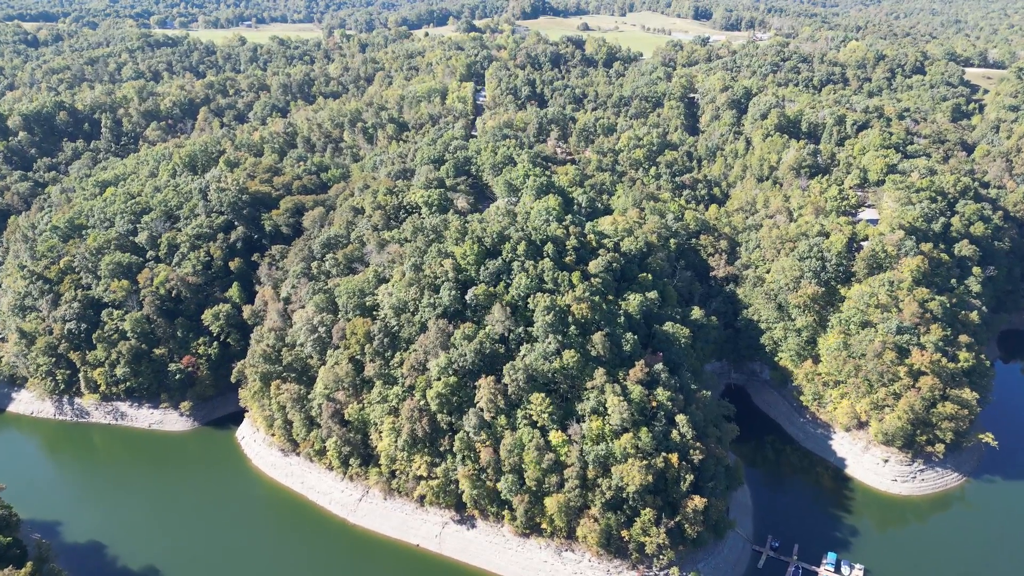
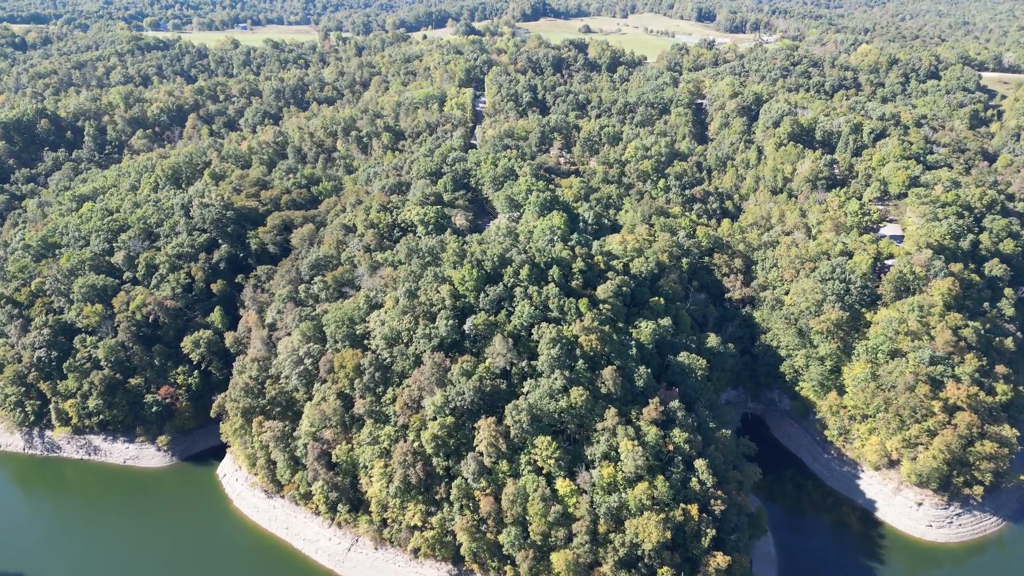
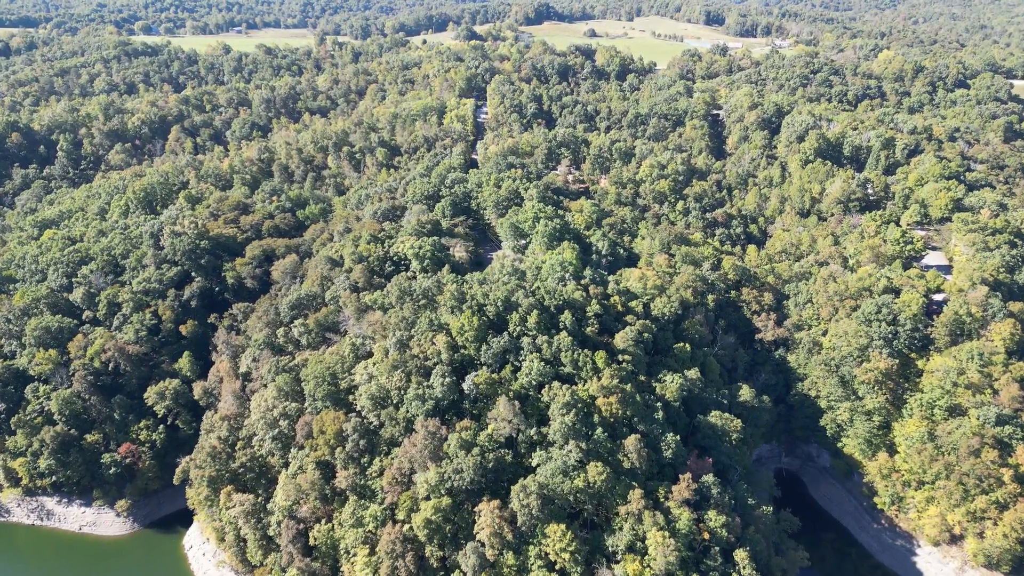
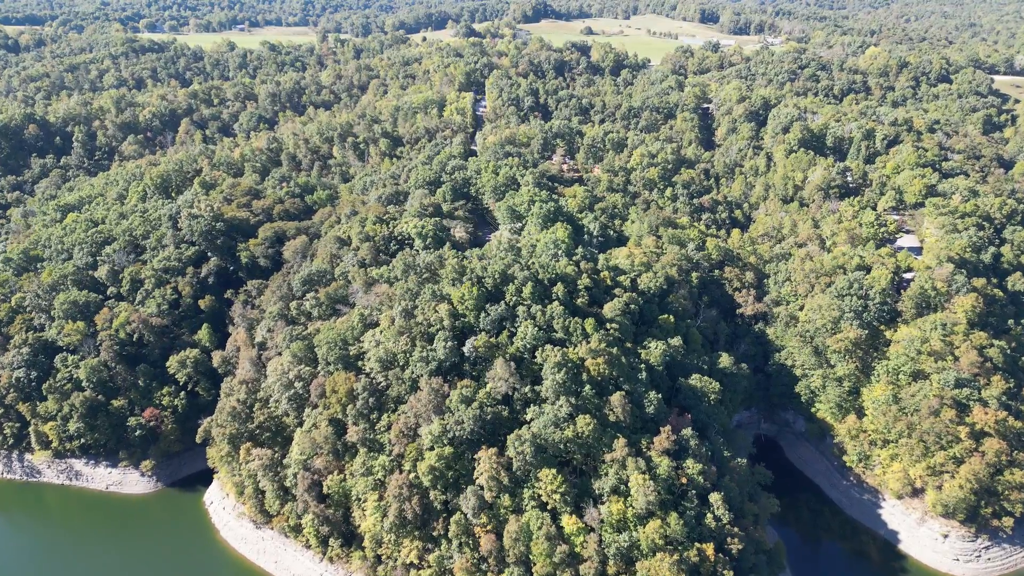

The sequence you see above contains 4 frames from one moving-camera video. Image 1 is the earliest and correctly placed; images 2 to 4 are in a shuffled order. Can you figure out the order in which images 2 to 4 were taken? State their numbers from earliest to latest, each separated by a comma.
2, 4, 3
